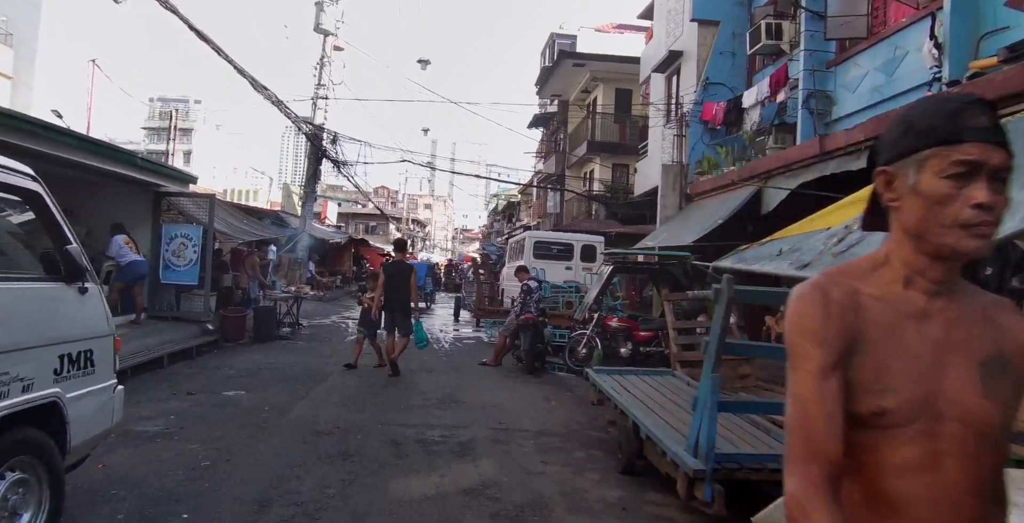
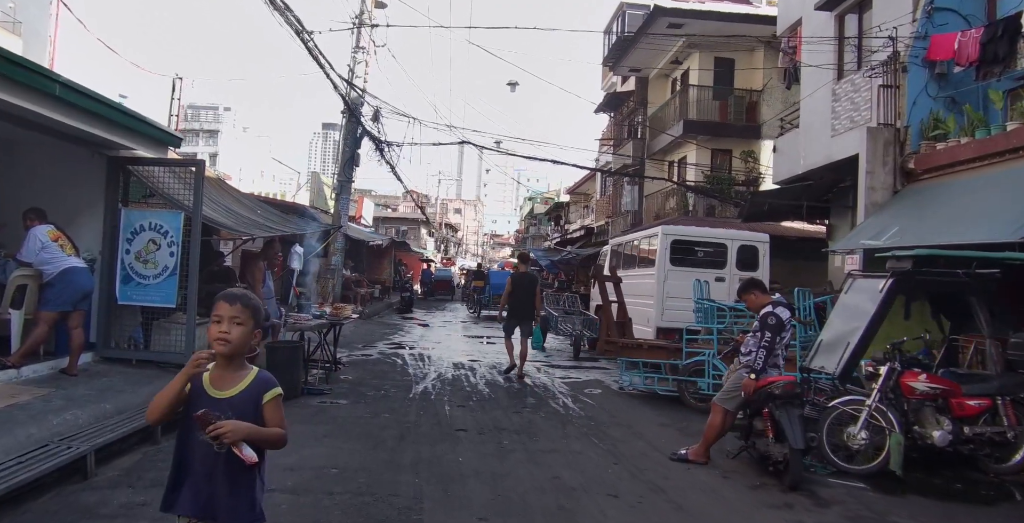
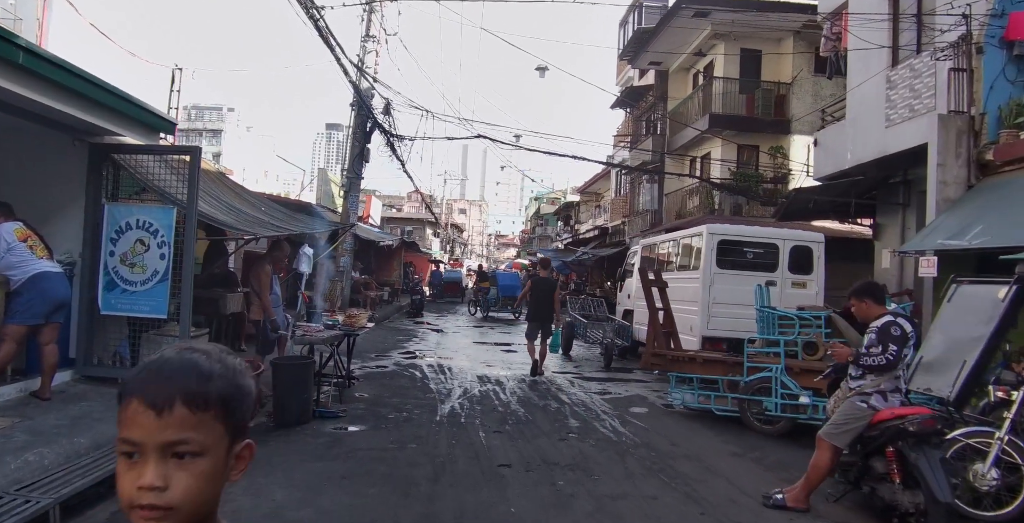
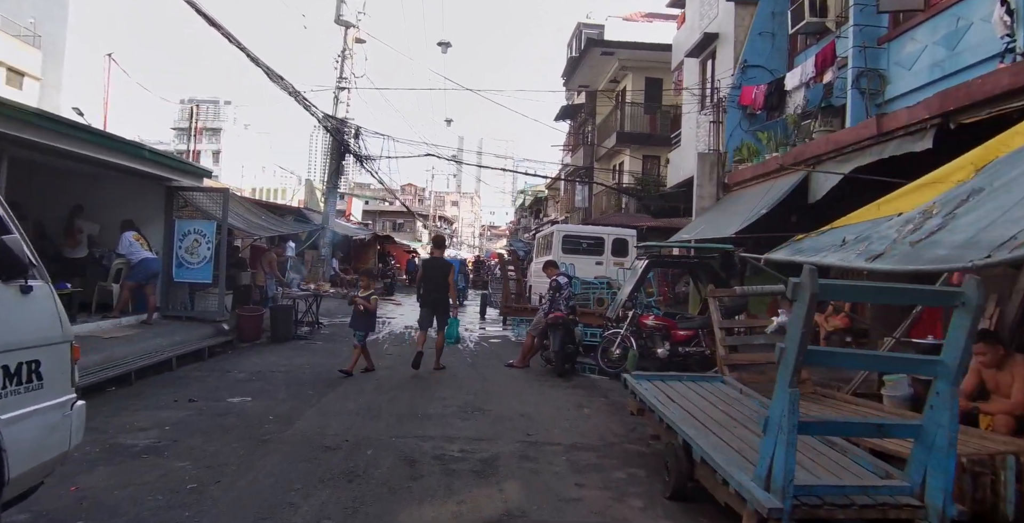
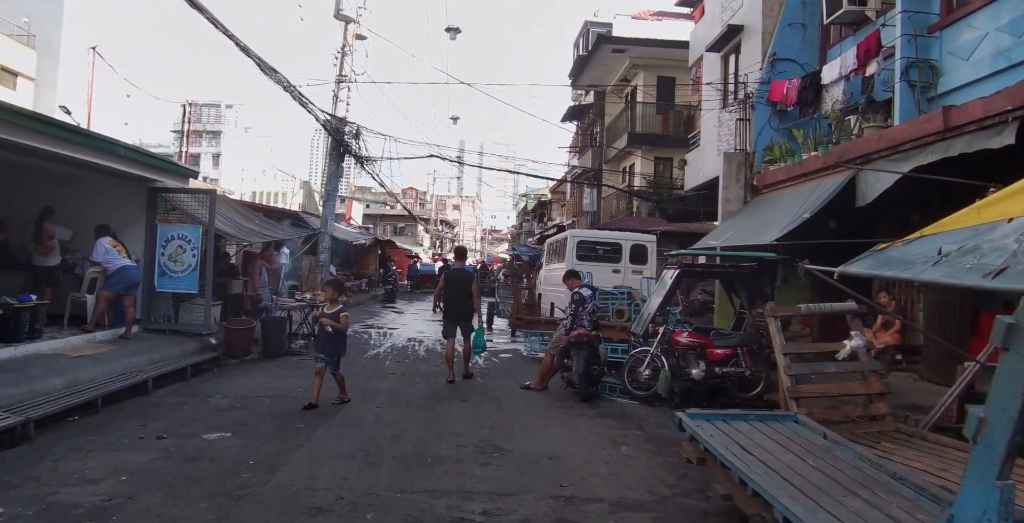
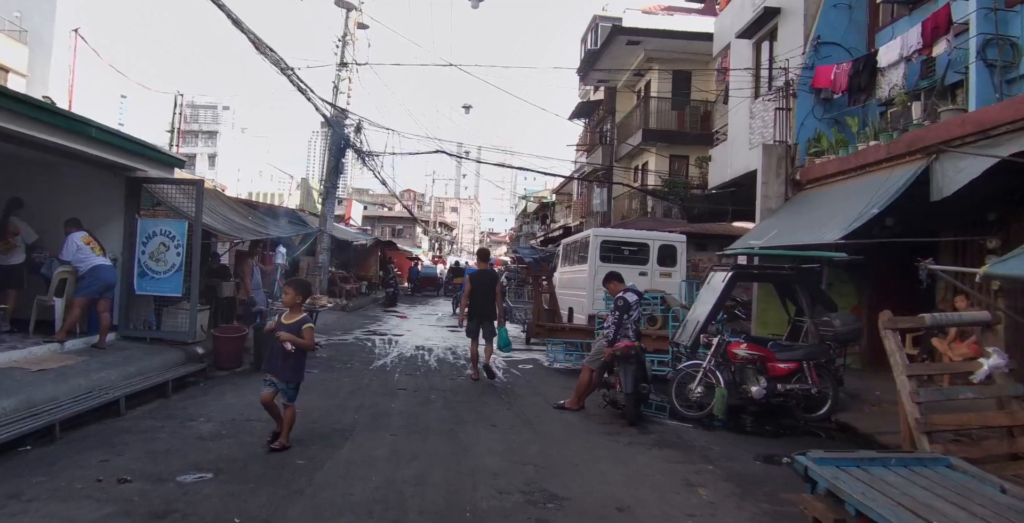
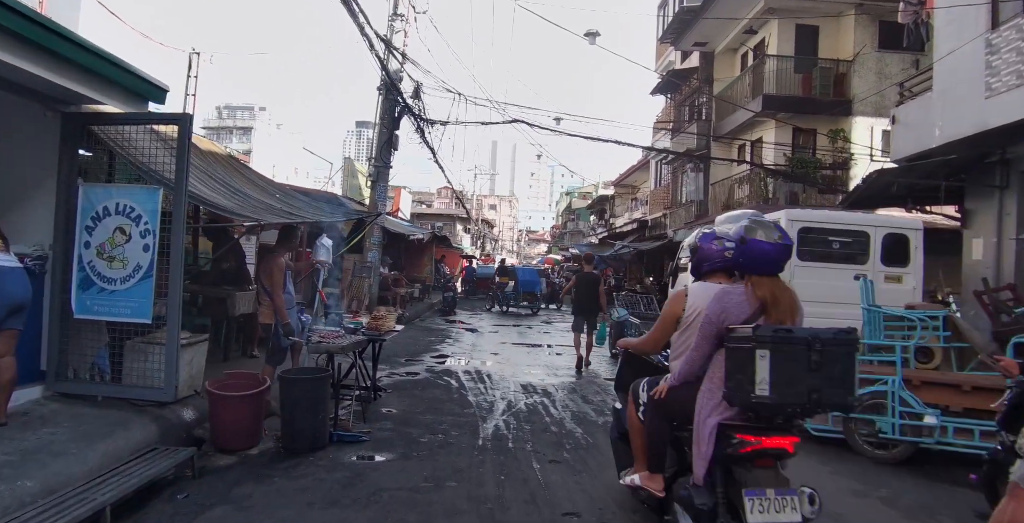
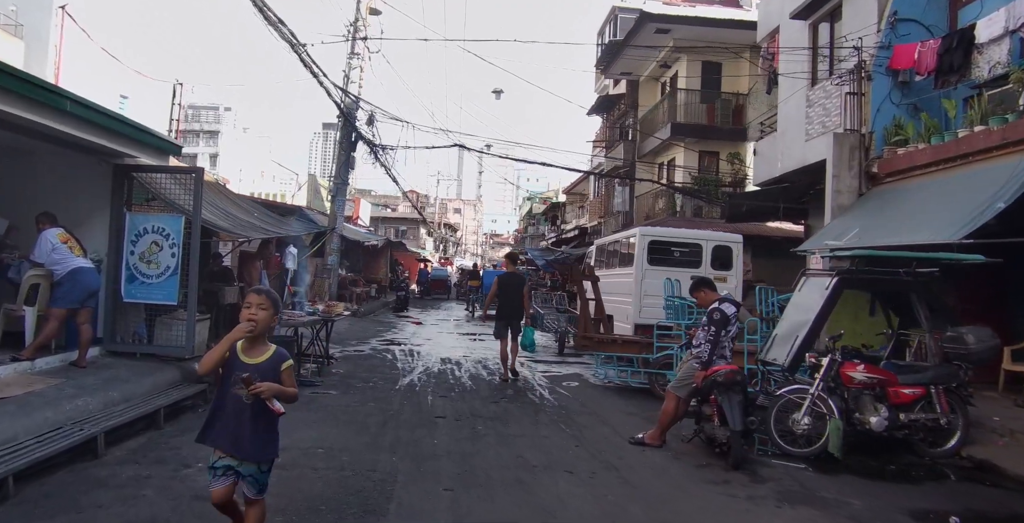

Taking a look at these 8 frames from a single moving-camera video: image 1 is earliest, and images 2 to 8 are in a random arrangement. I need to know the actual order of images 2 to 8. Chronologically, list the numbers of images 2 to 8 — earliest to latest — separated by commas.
4, 5, 6, 8, 2, 3, 7
